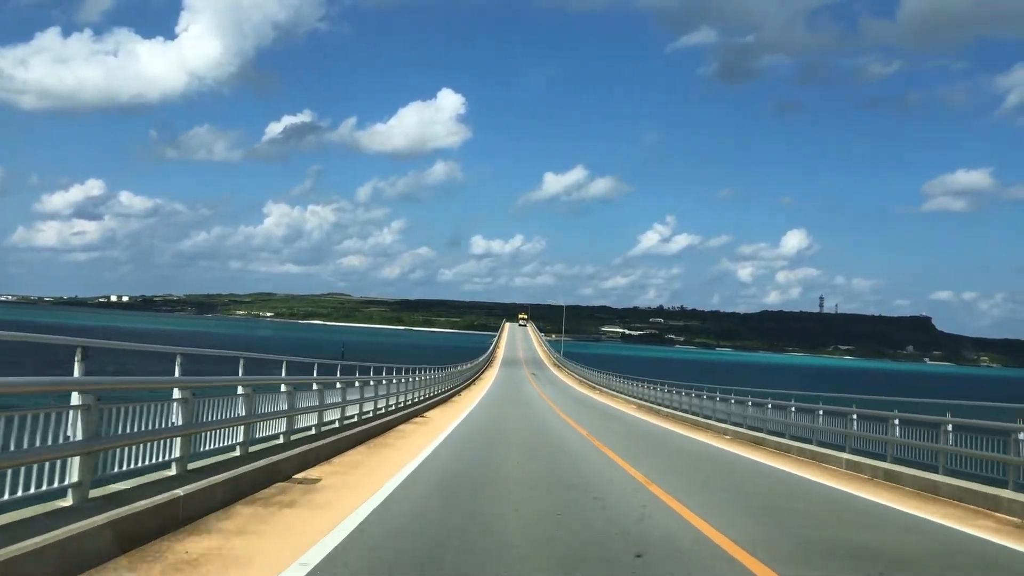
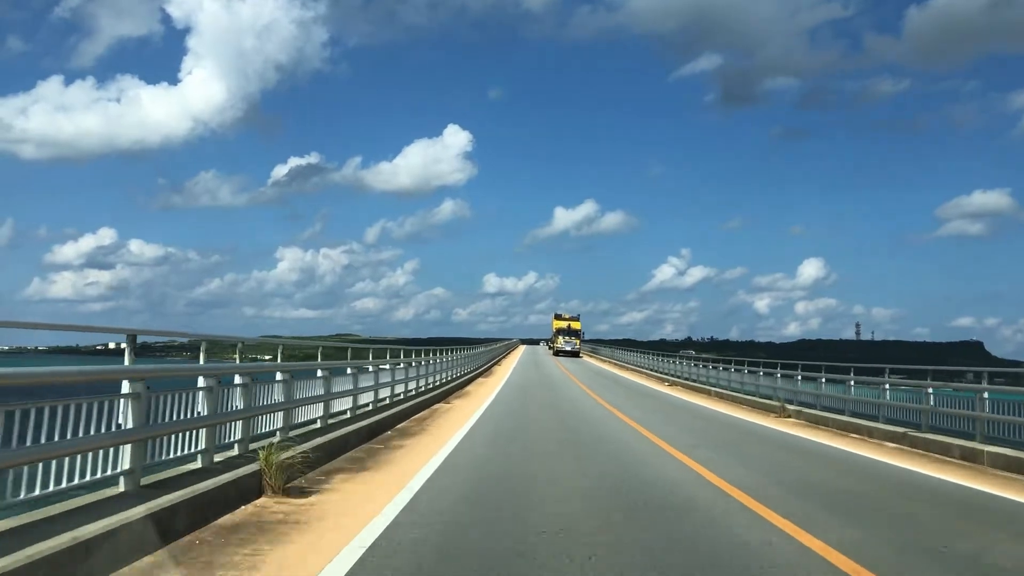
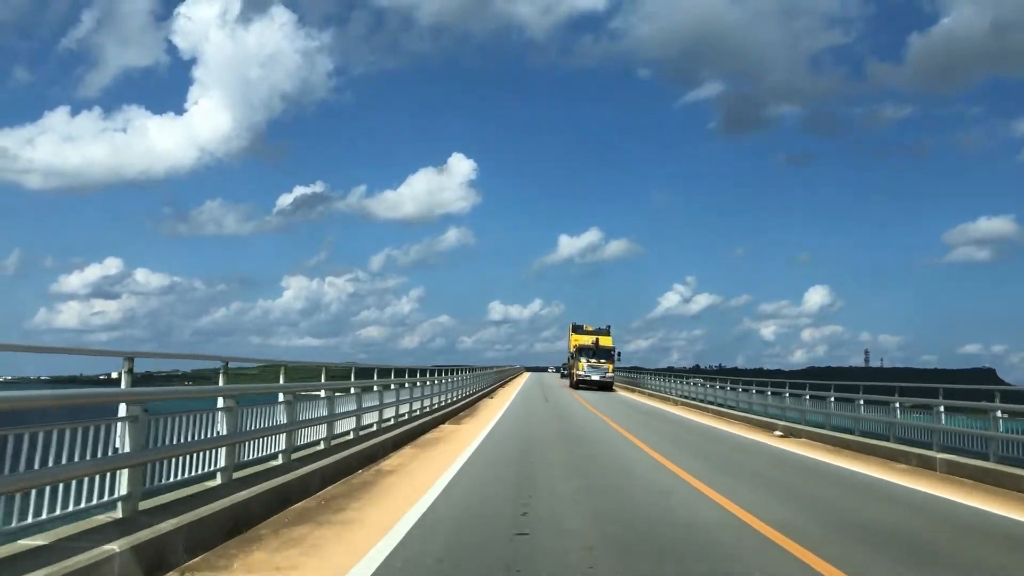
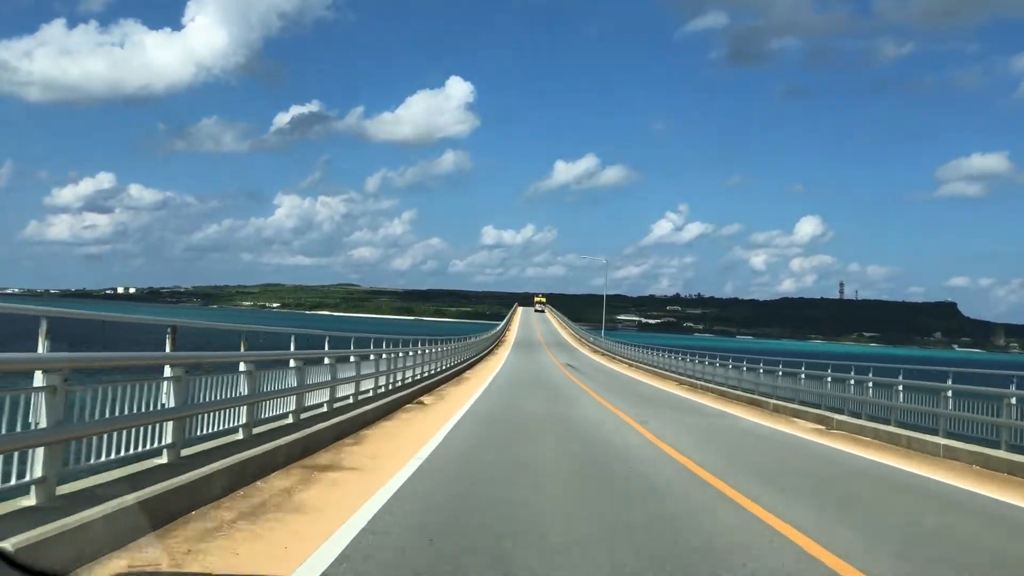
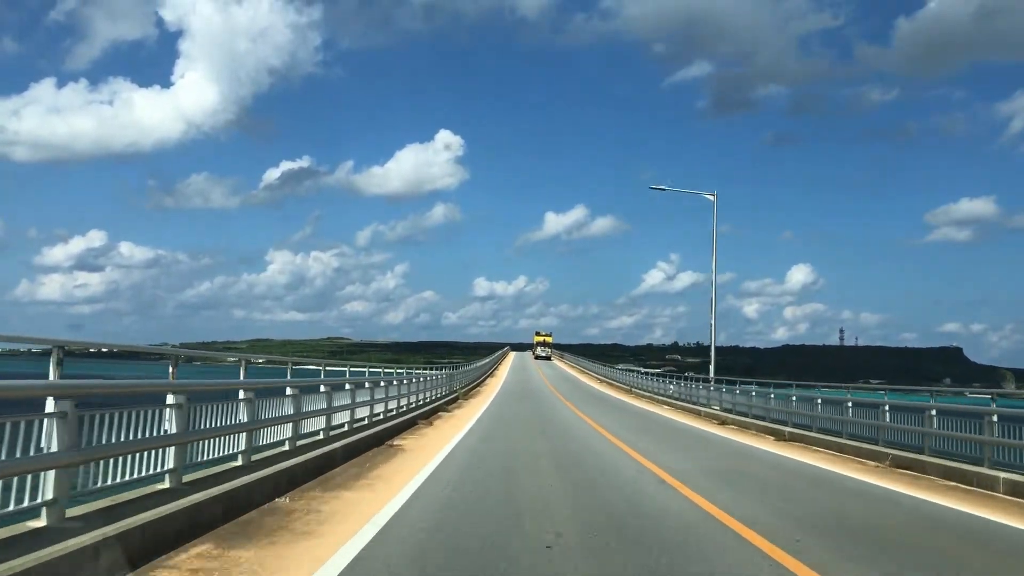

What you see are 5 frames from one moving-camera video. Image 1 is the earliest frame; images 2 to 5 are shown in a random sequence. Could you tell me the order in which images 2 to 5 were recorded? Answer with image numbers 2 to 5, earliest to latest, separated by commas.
4, 5, 2, 3
